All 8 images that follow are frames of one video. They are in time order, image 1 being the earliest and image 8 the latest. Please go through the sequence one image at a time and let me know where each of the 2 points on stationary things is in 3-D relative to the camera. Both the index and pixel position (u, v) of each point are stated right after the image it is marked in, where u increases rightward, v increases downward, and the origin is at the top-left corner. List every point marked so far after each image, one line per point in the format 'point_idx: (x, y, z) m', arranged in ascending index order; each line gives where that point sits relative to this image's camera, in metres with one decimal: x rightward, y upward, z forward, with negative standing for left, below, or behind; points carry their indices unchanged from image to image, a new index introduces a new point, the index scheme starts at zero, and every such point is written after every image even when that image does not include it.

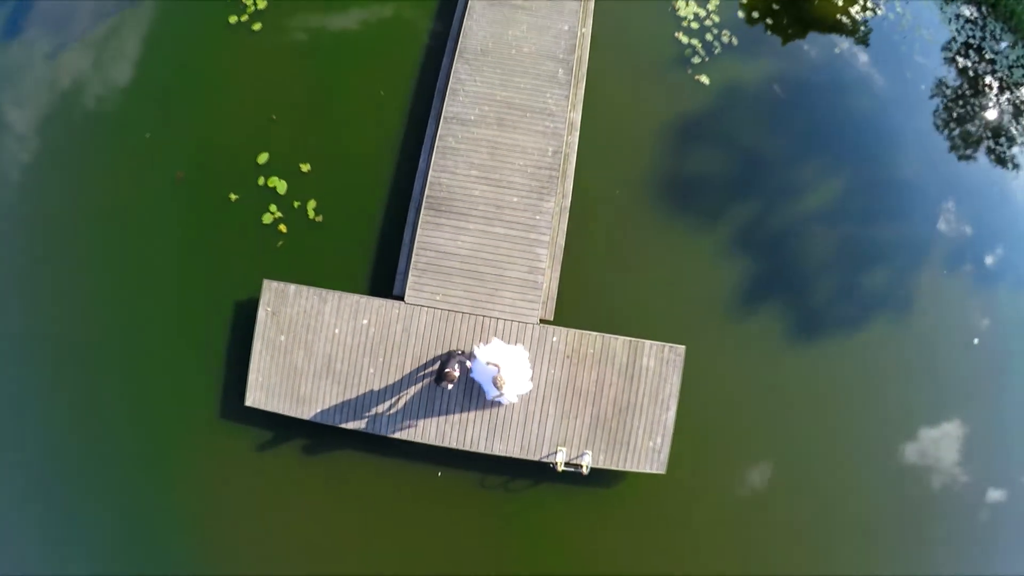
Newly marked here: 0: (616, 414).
0: (+0.7, -0.9, +5.0) m
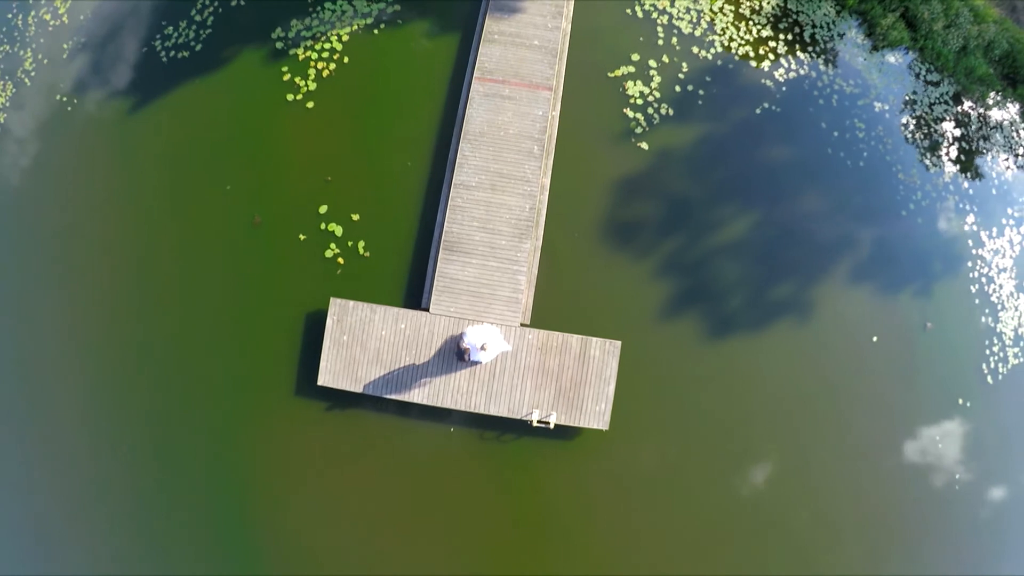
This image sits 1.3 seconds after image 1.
0: (+0.6, -1.0, +6.1) m
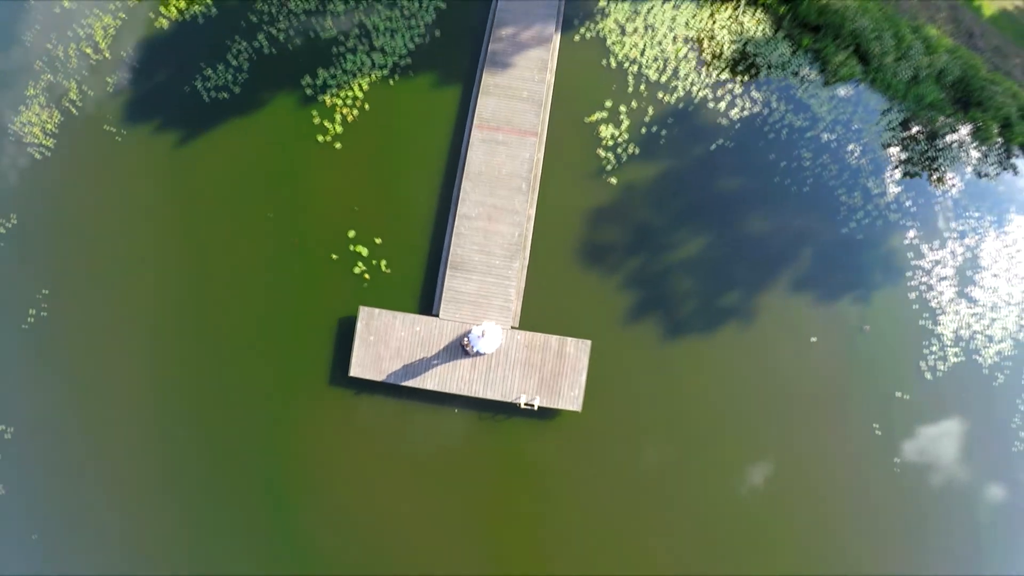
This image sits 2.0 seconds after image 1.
0: (+0.5, -1.1, +7.0) m
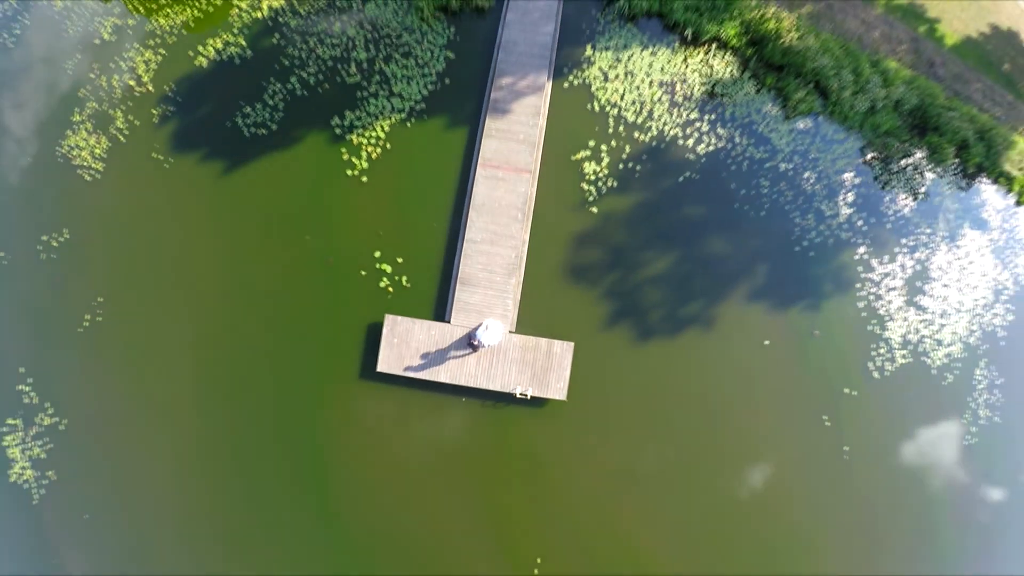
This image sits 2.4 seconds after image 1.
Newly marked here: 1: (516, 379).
0: (+0.5, -1.3, +8.1) m
1: (+0.1, -1.4, +8.1) m
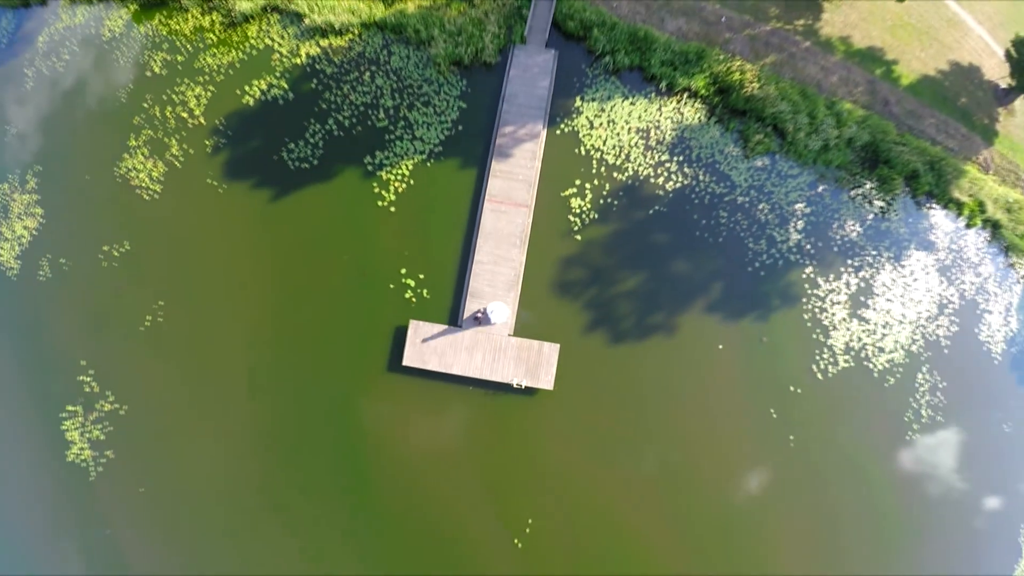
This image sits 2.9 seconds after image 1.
0: (+0.5, -1.5, +9.7) m
1: (0.0, -1.6, +9.7) m
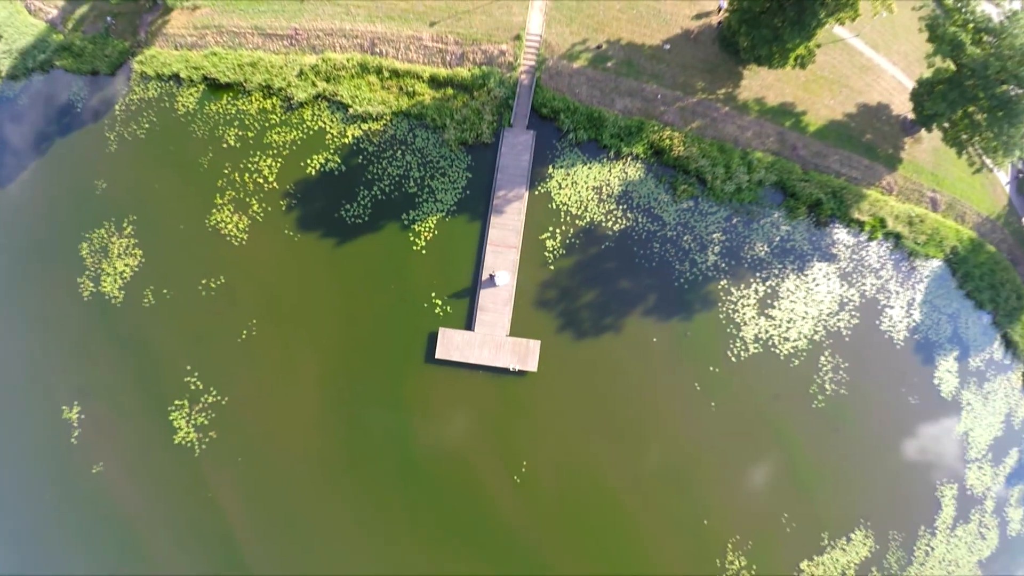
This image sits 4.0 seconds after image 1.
0: (+0.4, -1.9, +13.7) m
1: (0.0, -2.0, +13.7) m
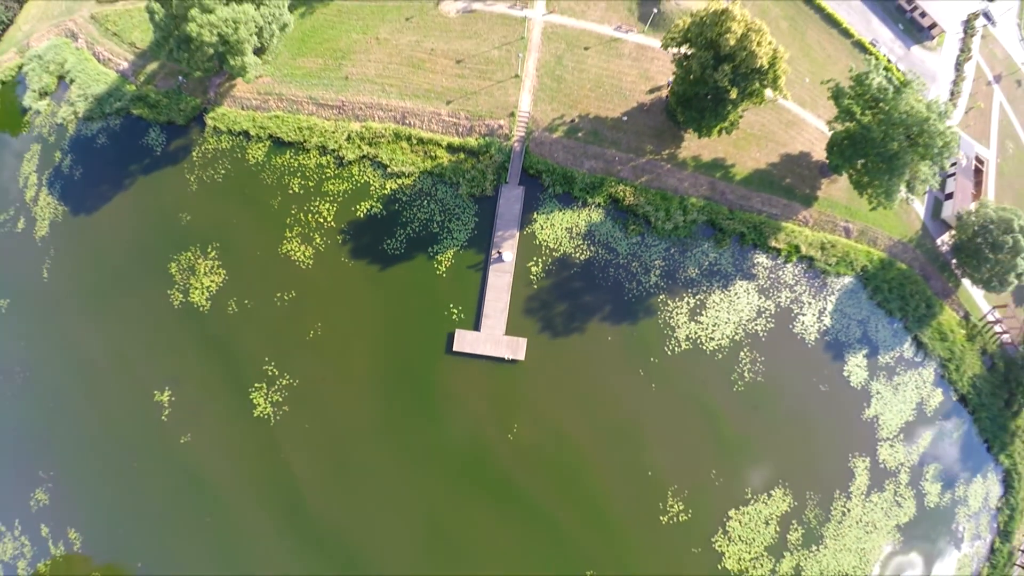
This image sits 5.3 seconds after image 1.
0: (+0.2, -2.3, +19.2) m
1: (-0.2, -2.5, +19.2) m
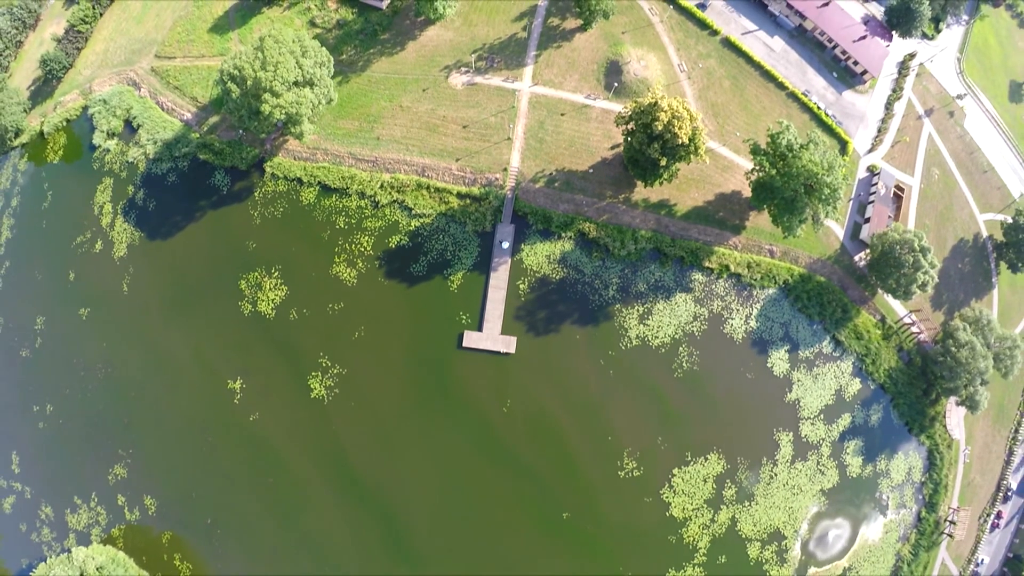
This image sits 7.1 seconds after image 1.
0: (-0.1, -2.9, +26.4) m
1: (-0.5, -3.1, +26.4) m
